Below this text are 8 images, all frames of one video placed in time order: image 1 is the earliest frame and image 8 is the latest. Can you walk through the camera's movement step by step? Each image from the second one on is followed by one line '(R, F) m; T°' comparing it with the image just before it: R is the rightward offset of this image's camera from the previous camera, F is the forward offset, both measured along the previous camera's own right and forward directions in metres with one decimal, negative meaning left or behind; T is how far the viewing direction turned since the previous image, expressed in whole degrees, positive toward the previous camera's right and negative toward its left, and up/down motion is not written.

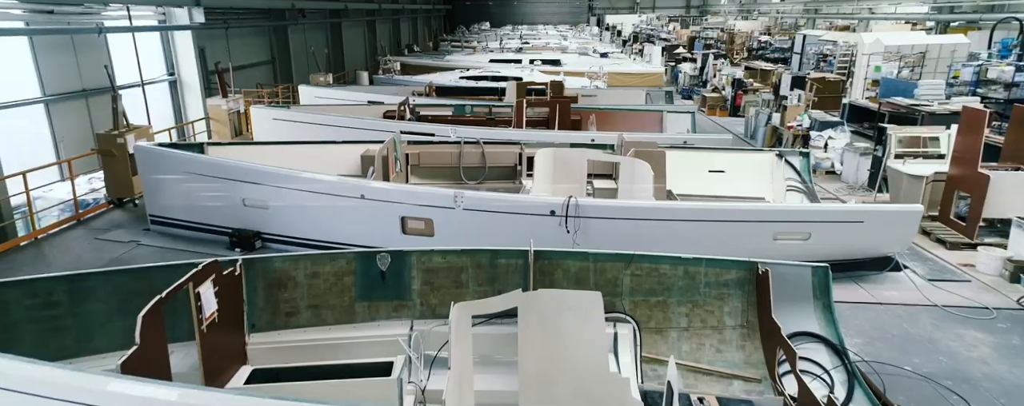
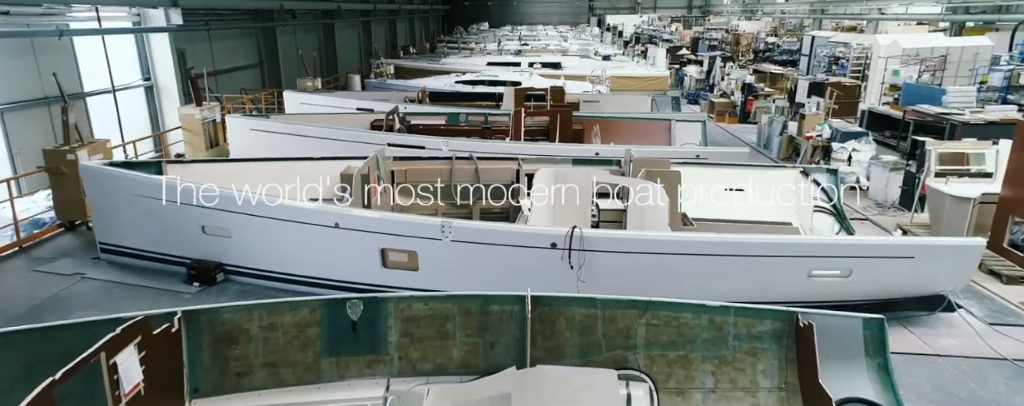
(0.0, +0.4) m; 0°
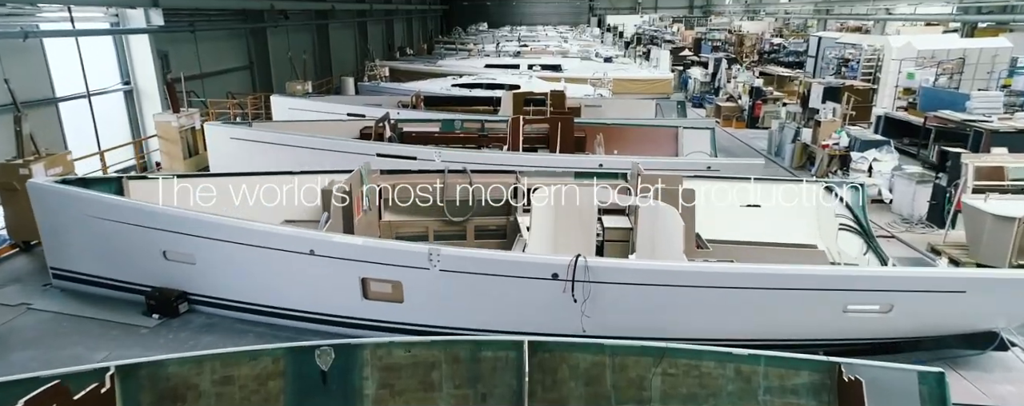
(0.0, +0.3) m; 0°
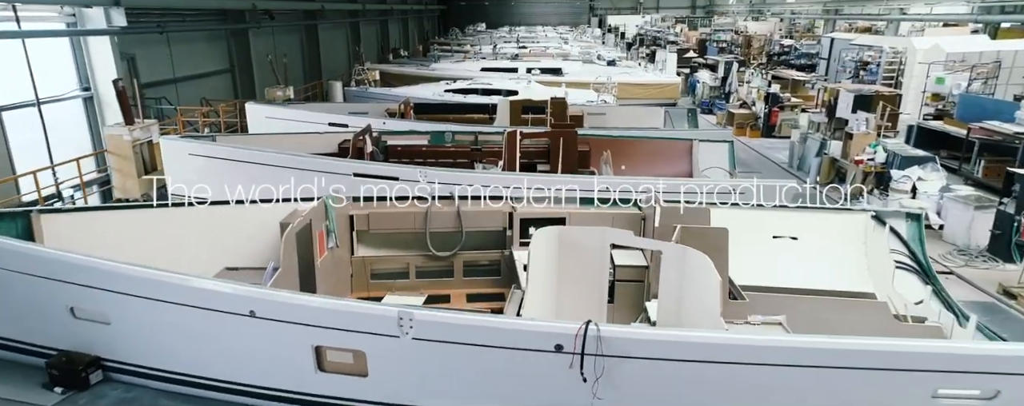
(0.0, +0.6) m; 0°
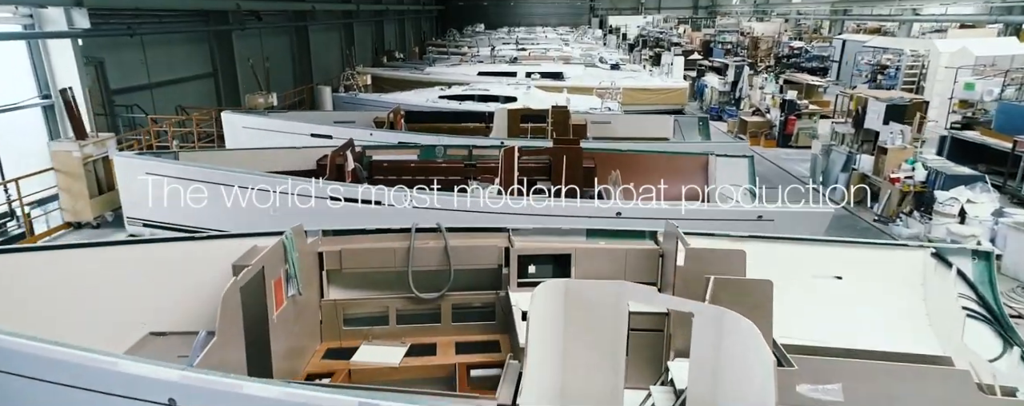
(0.0, +0.5) m; 0°
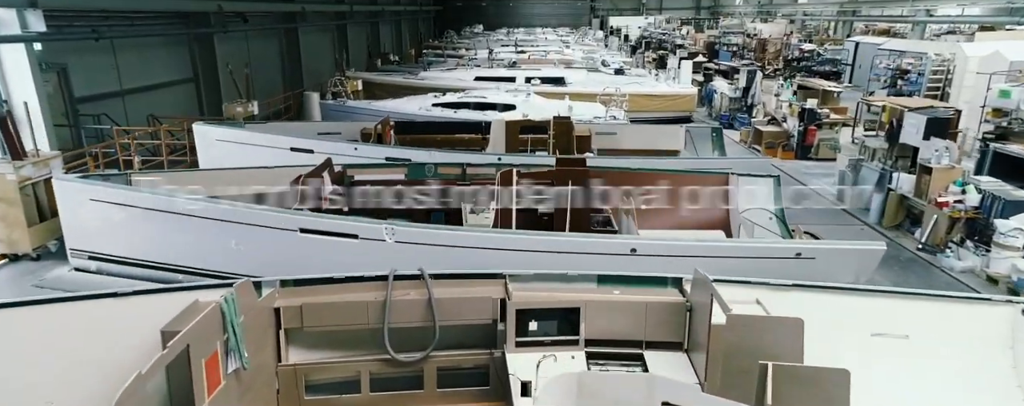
(0.0, +0.5) m; 0°
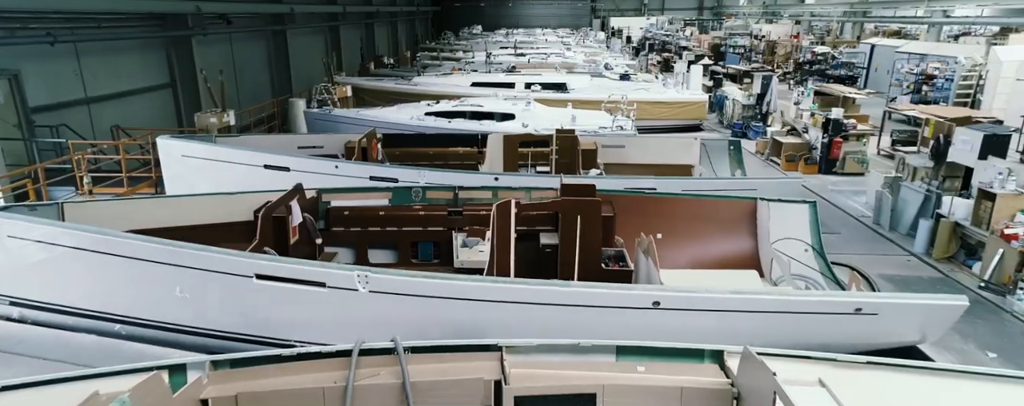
(0.0, +0.5) m; 0°
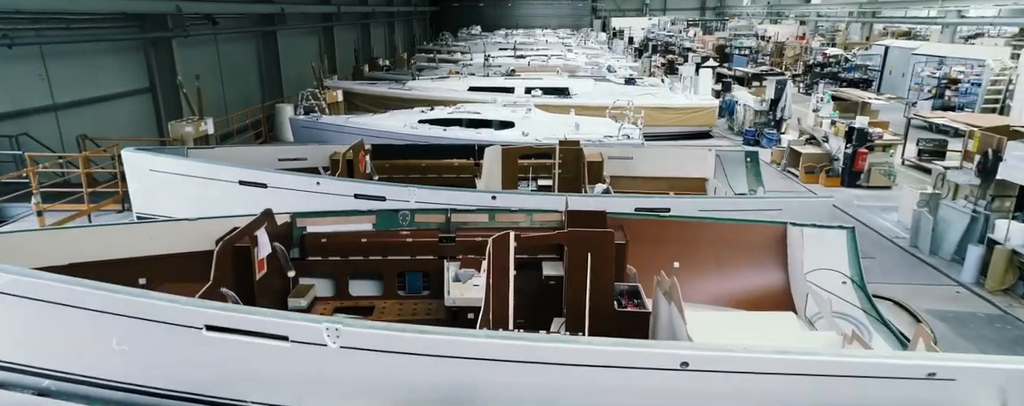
(0.0, +0.4) m; 0°
